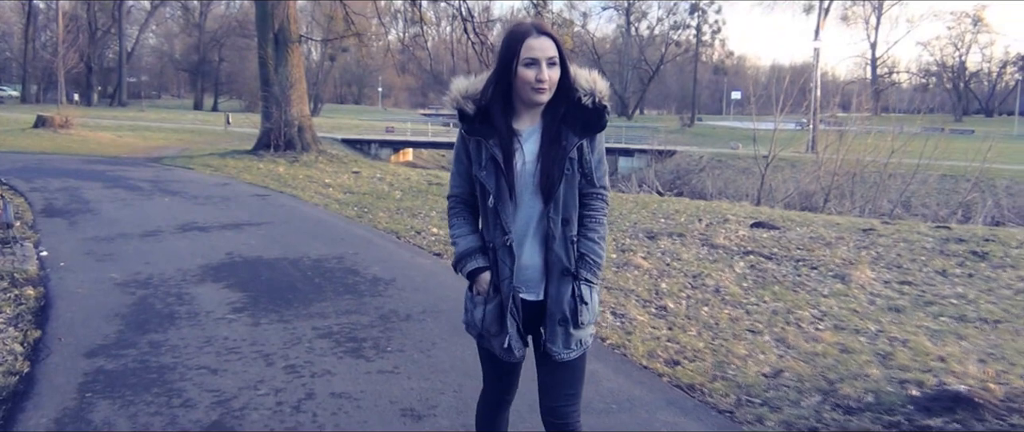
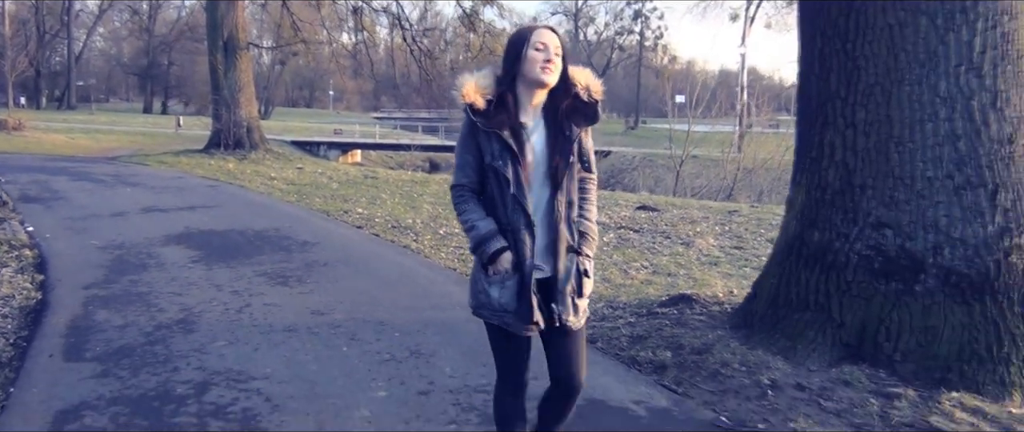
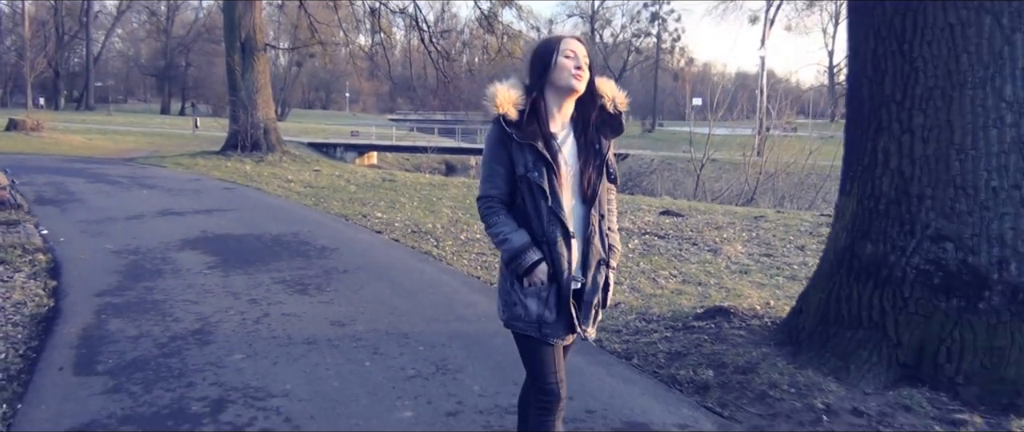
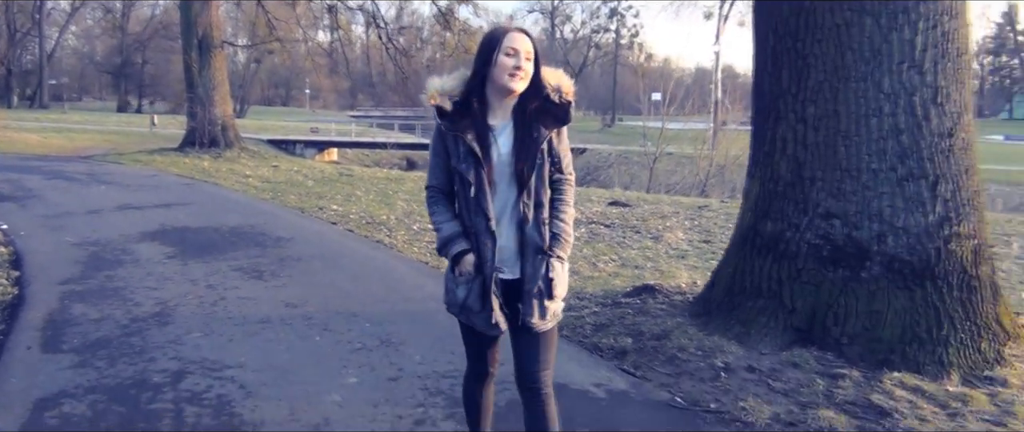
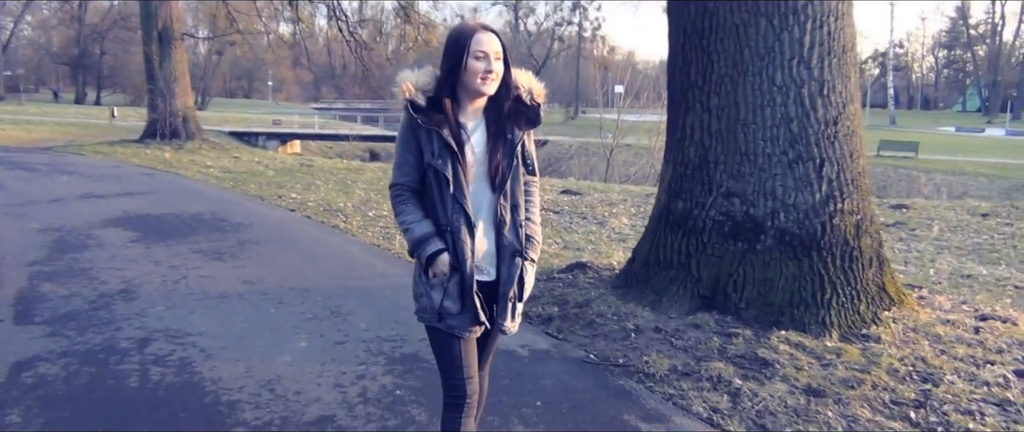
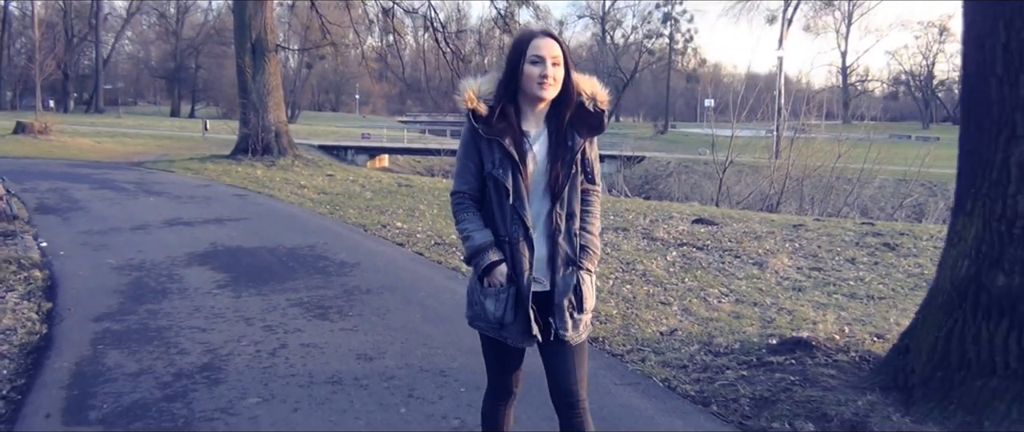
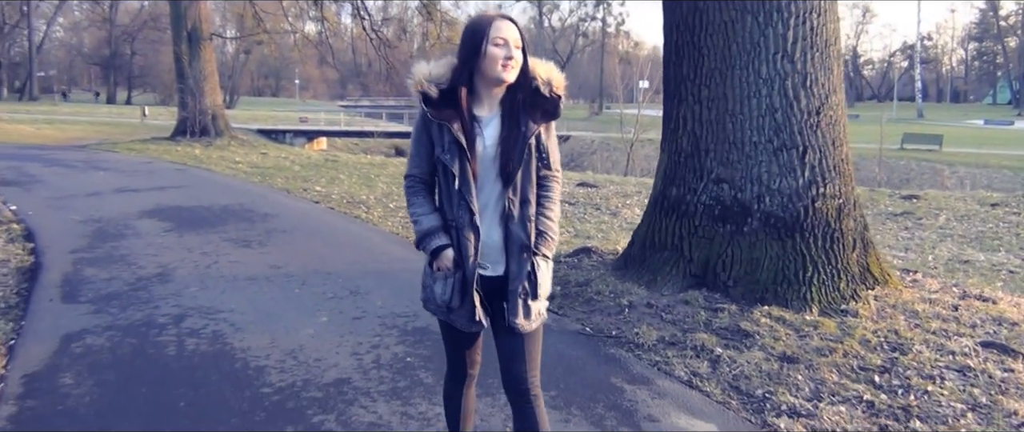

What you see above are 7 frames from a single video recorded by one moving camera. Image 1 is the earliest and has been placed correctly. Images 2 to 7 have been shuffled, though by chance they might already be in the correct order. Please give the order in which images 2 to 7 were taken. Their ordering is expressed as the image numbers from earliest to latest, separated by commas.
6, 3, 2, 4, 5, 7
